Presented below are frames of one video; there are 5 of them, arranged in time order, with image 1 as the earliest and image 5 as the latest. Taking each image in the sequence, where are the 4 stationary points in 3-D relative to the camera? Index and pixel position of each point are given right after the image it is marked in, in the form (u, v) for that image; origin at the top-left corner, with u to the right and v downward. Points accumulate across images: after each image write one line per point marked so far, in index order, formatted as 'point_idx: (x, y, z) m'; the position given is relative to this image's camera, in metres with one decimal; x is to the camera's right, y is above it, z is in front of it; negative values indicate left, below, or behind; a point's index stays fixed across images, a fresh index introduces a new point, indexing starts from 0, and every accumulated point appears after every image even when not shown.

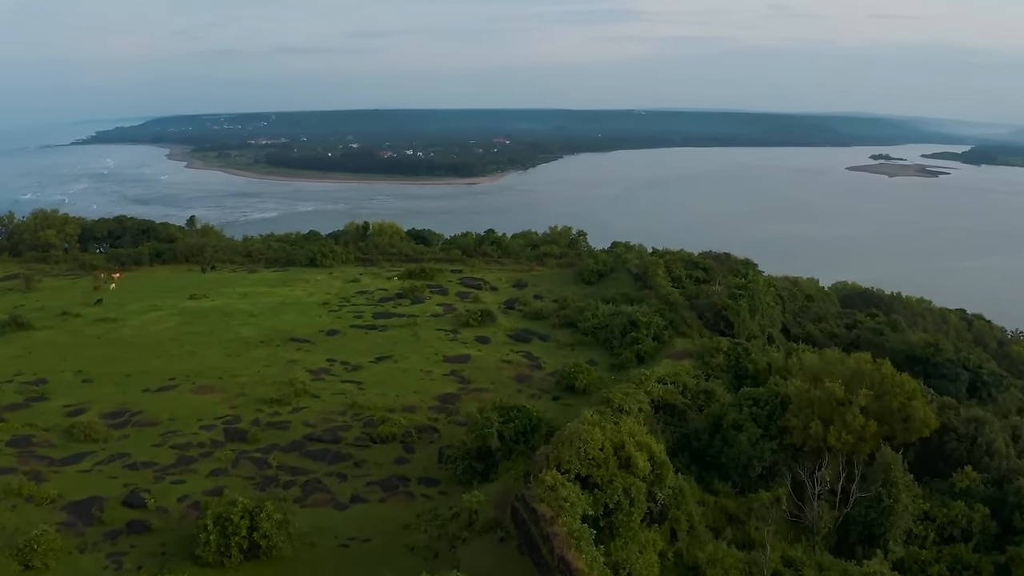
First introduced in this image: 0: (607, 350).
0: (+2.0, -1.3, +15.4) m
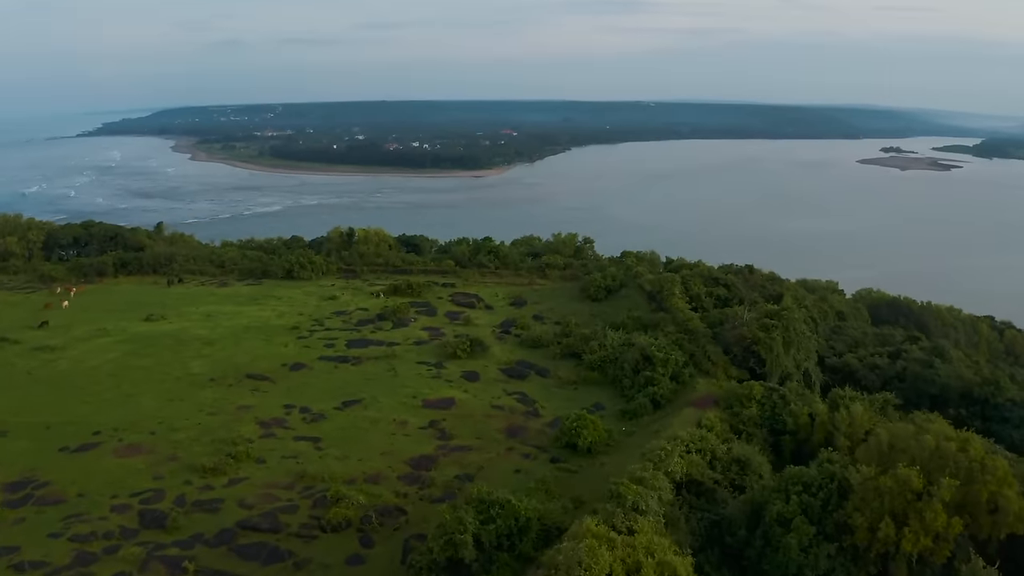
0: (+1.9, -1.8, +13.1) m
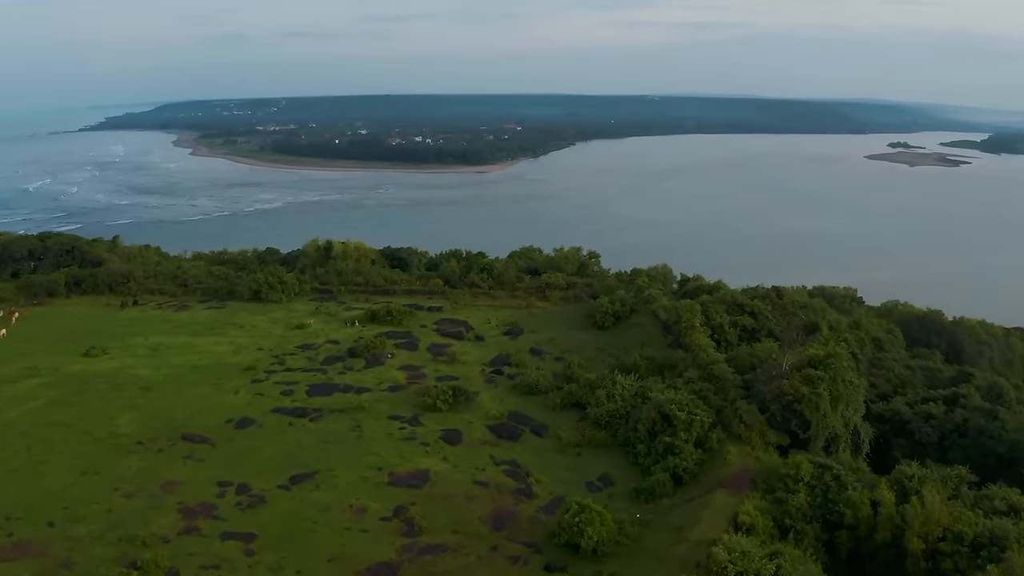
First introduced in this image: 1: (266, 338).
0: (+1.7, -2.5, +10.8) m
1: (-5.2, -1.0, +15.6) m
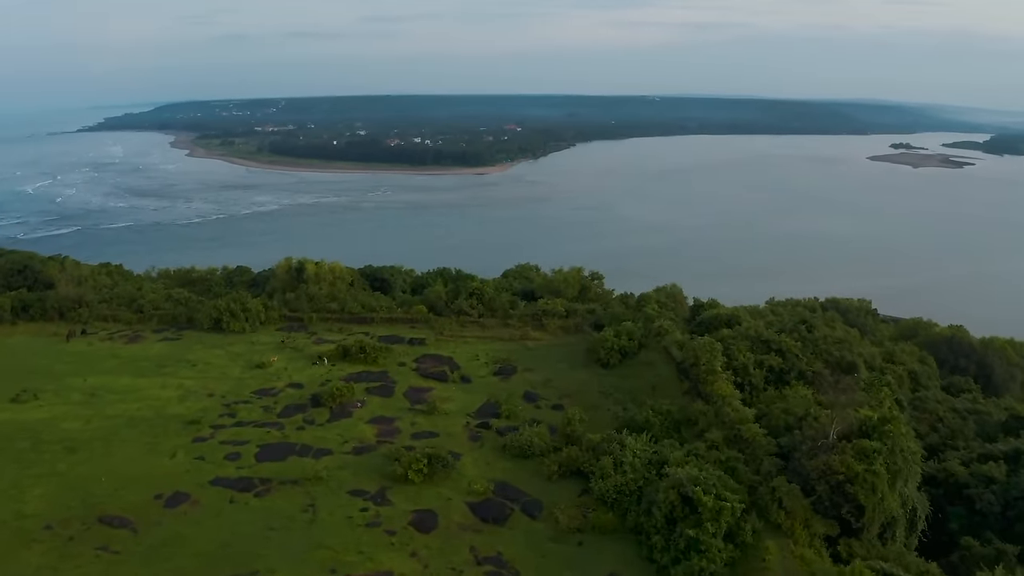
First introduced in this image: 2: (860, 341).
0: (+1.5, -3.1, +8.8) m
1: (-5.3, -1.7, +13.6) m
2: (+8.4, -1.3, +18.0) m
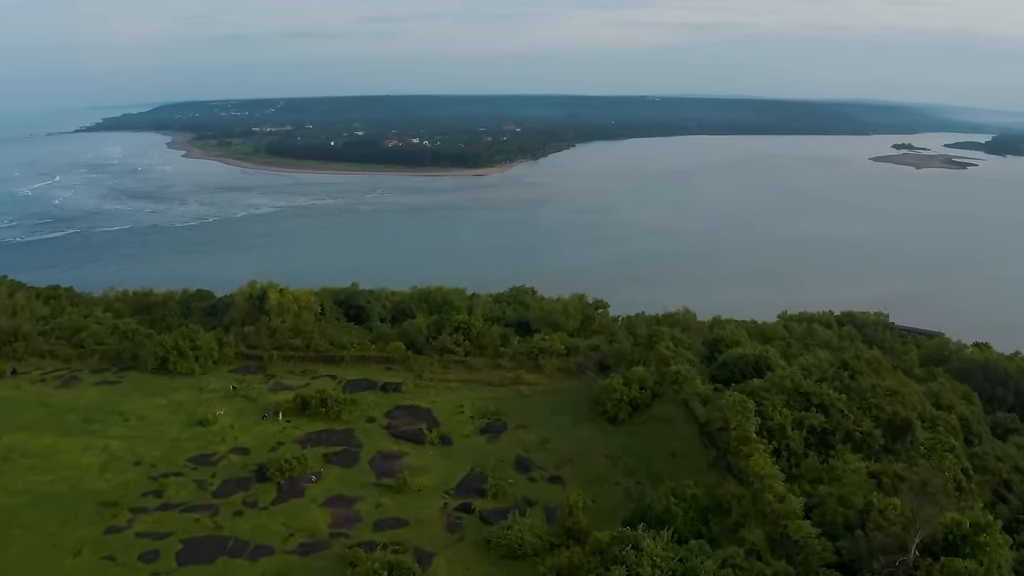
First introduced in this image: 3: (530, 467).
0: (+1.4, -3.8, +6.6) m
1: (-5.5, -2.4, +11.4) m
2: (+8.2, -2.0, +15.8) m
3: (+0.3, -2.6, +10.8) m
